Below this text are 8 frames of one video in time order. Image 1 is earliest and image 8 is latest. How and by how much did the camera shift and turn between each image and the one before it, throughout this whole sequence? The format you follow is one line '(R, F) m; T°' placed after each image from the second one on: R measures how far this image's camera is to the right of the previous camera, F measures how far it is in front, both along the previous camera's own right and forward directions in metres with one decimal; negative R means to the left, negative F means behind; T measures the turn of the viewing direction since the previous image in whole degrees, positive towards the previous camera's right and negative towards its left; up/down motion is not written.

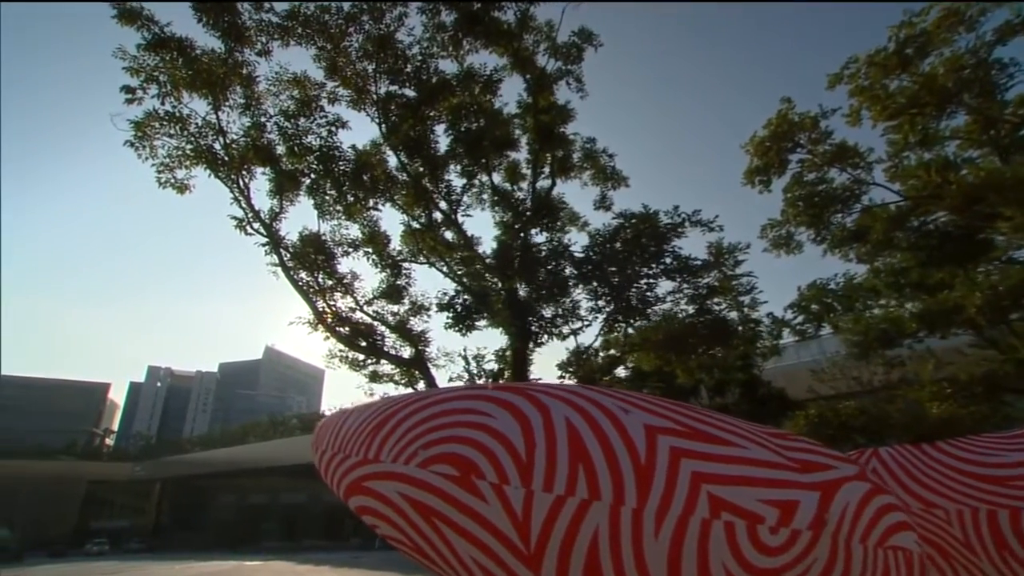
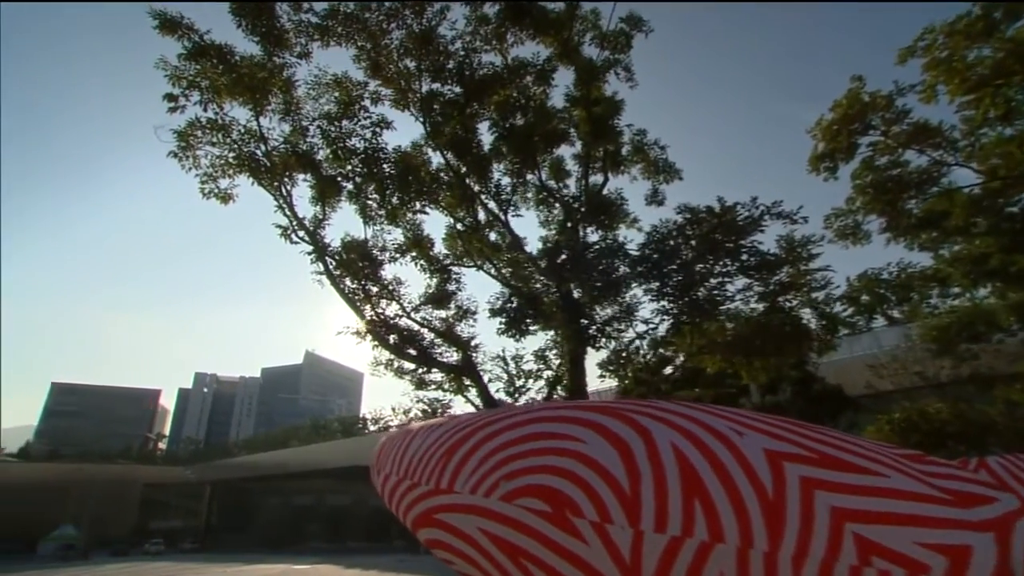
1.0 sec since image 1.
(-0.2, +0.3) m; -3°
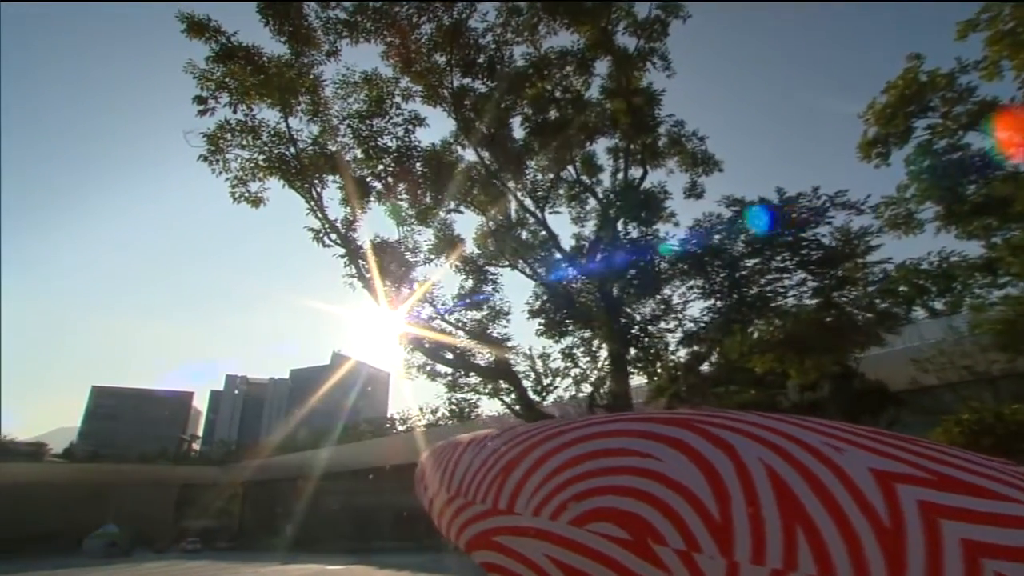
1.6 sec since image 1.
(-0.1, +0.2) m; -2°
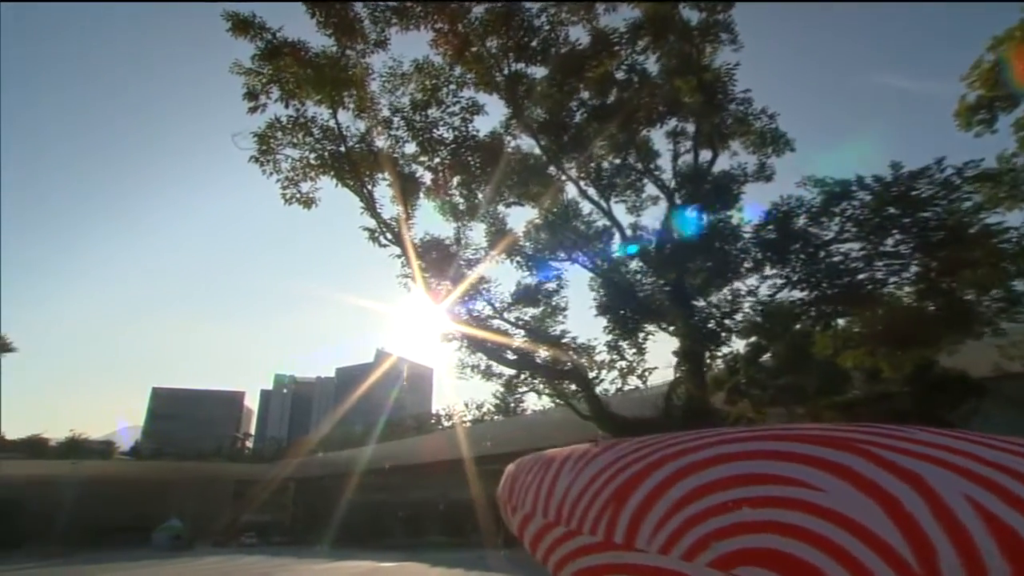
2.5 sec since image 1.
(-0.2, +0.3) m; -4°
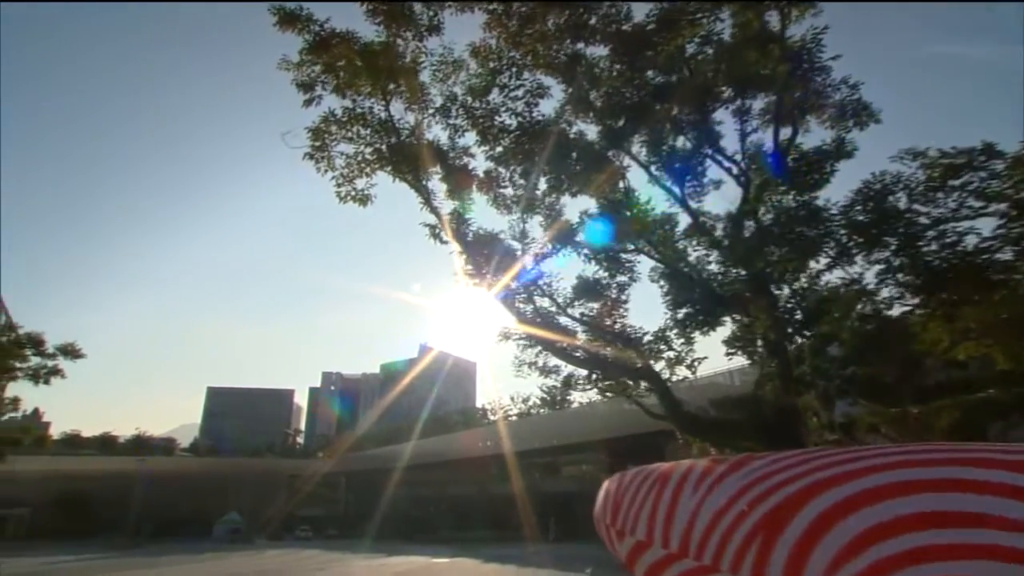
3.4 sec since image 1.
(-0.2, +0.3) m; -4°
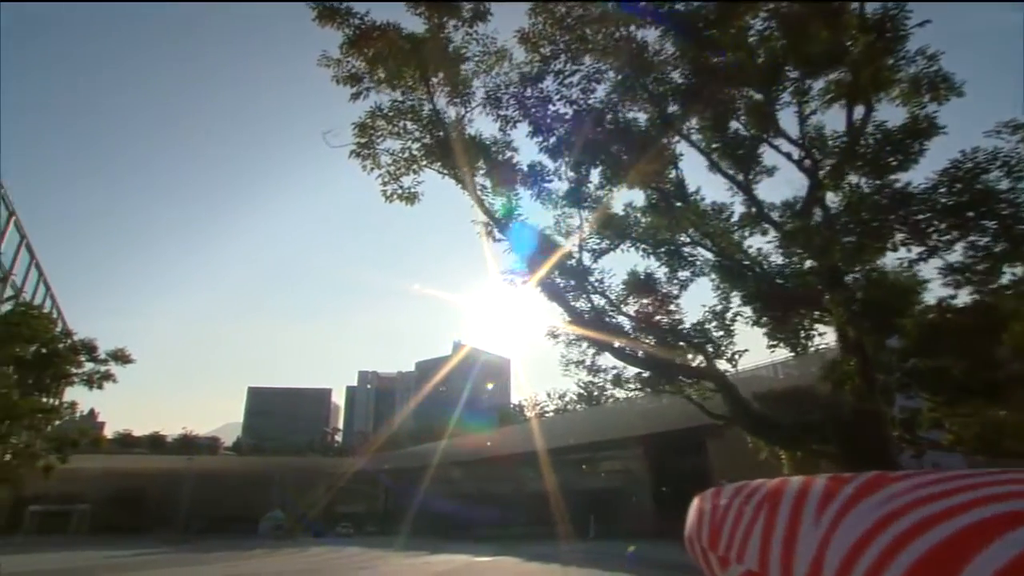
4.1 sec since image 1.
(-0.2, +0.2) m; -3°
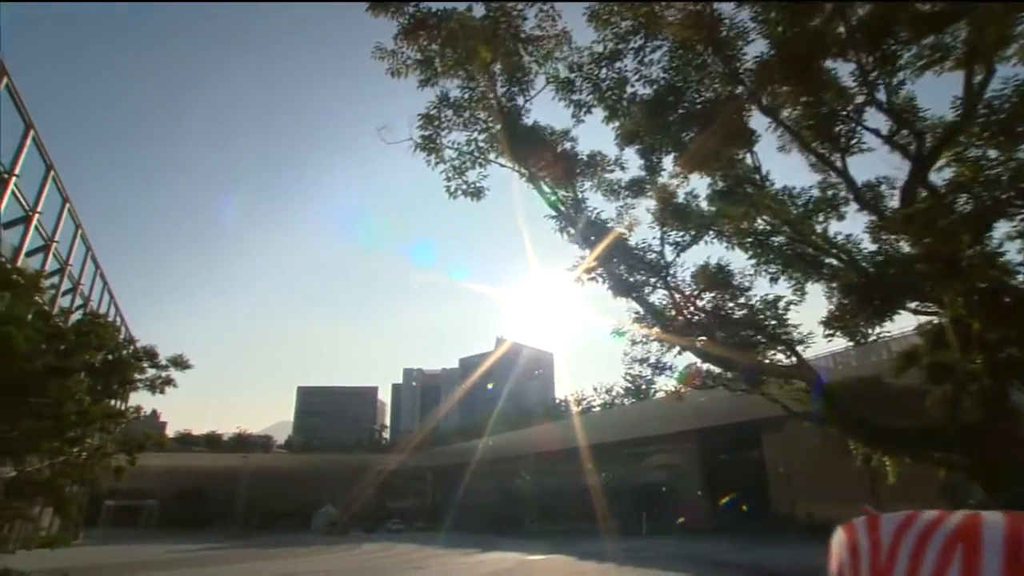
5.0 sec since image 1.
(-0.2, +0.3) m; -4°
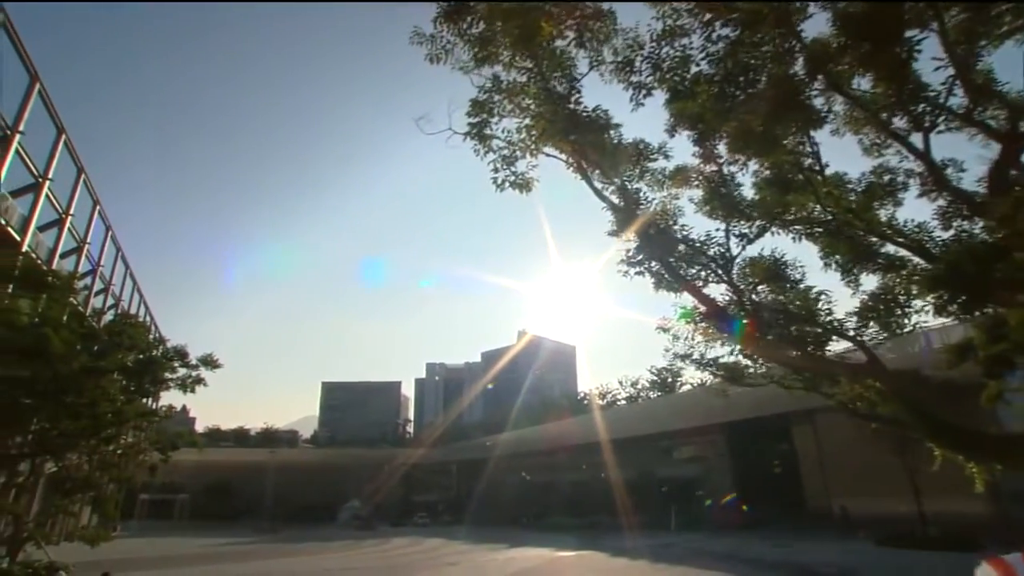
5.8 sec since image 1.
(-0.2, +0.3) m; -2°
